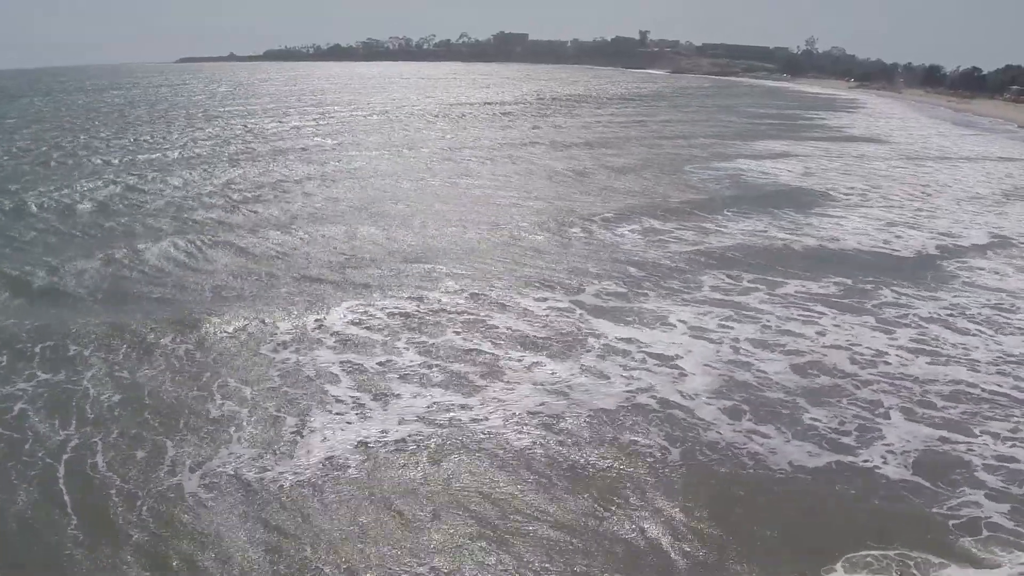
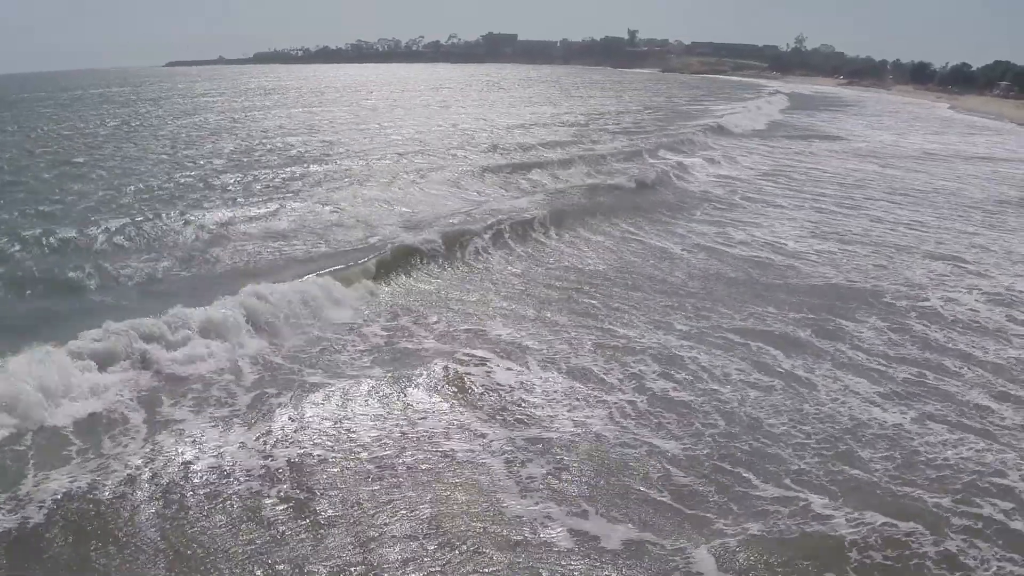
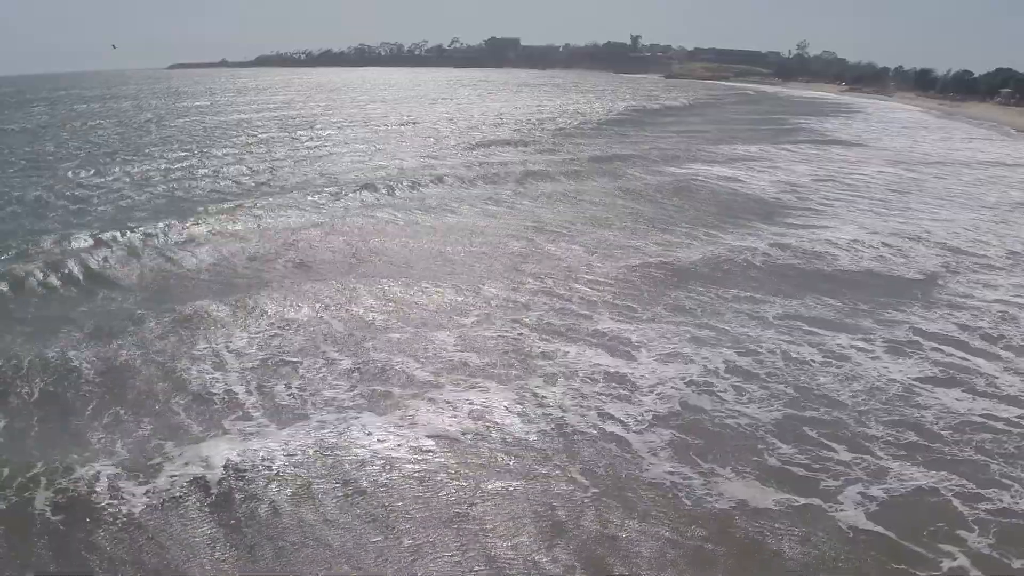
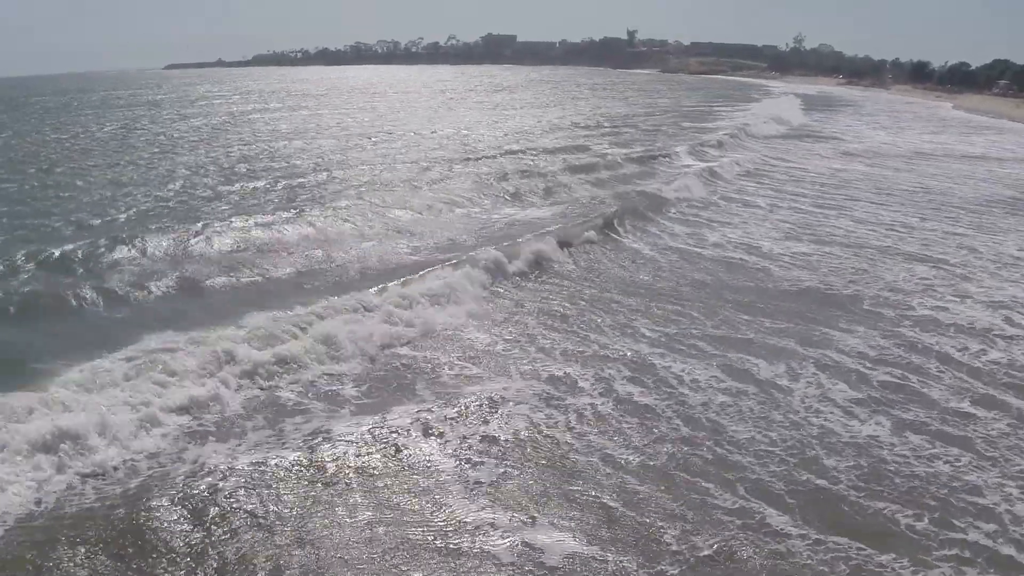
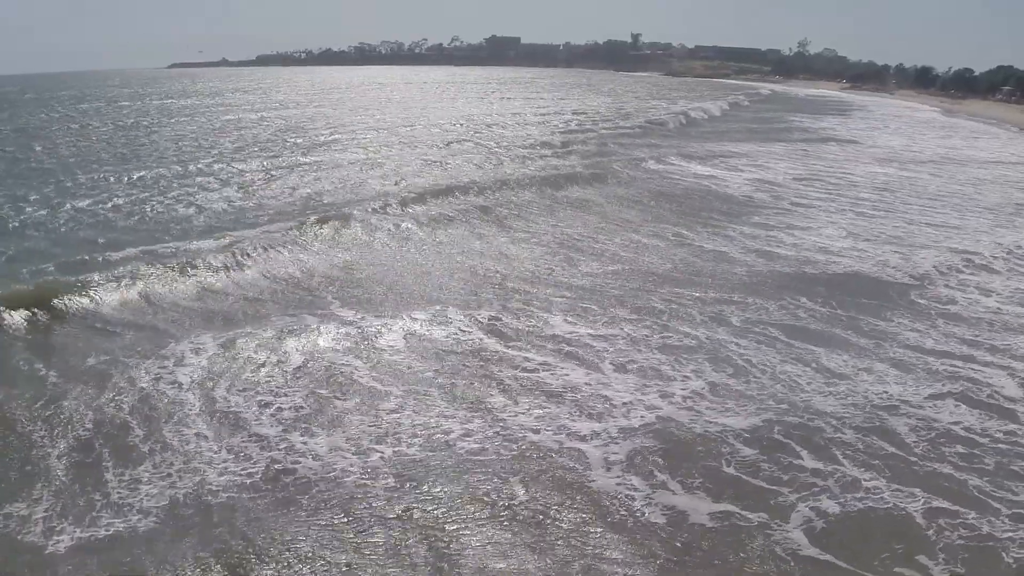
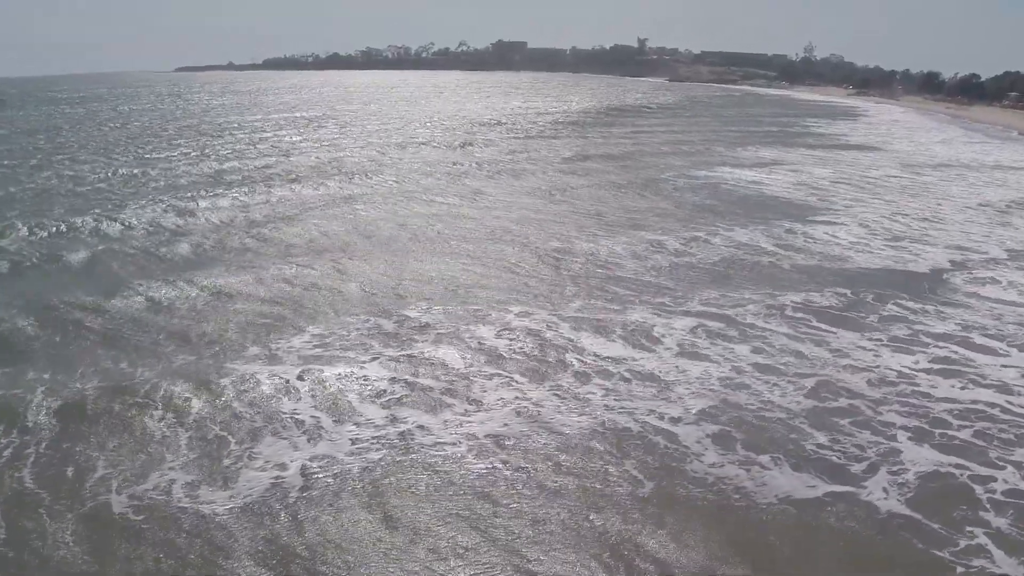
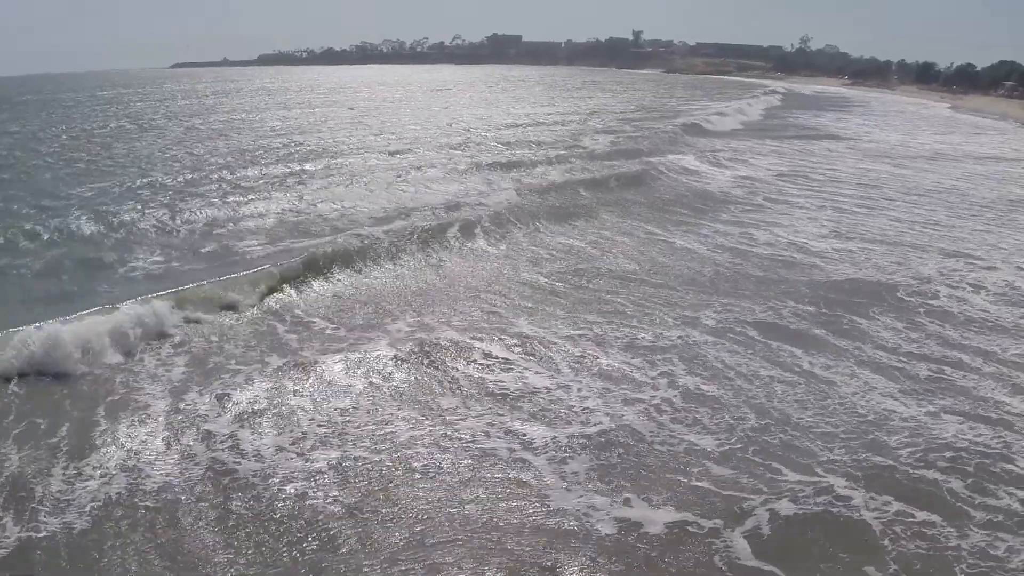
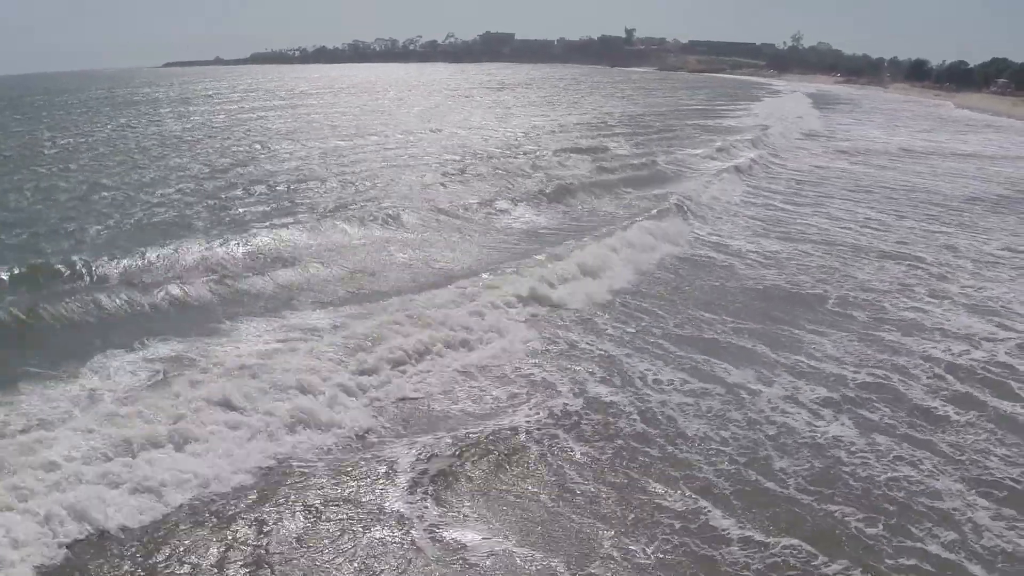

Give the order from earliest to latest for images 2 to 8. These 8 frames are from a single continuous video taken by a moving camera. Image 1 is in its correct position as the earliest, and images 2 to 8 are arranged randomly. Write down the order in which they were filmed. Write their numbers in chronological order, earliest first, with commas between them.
6, 3, 5, 7, 2, 4, 8
